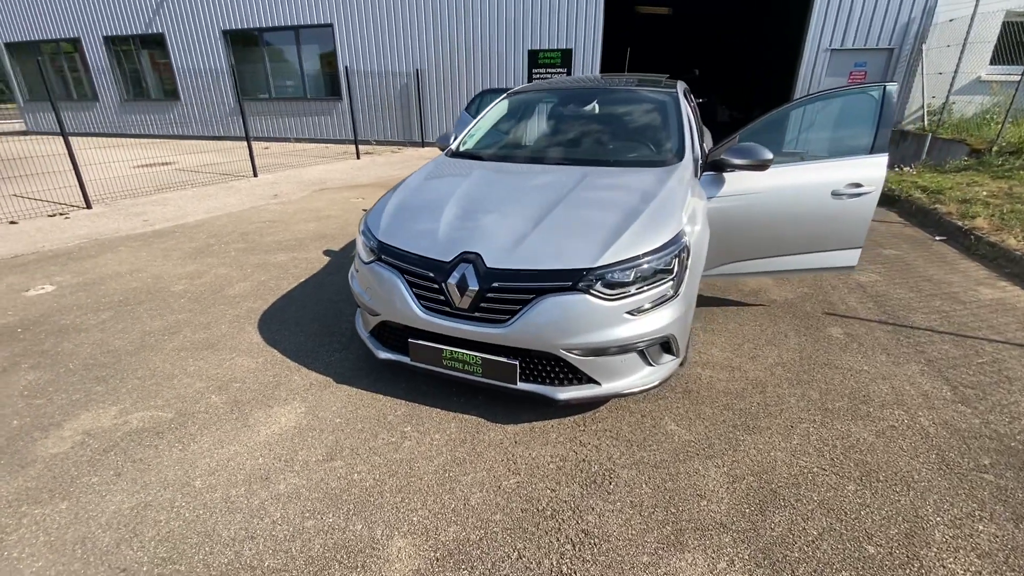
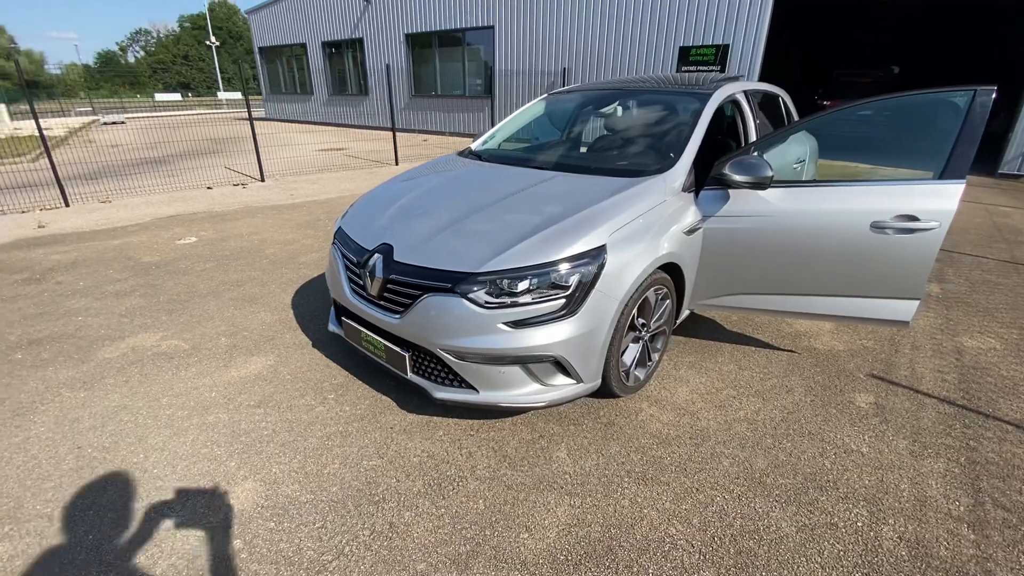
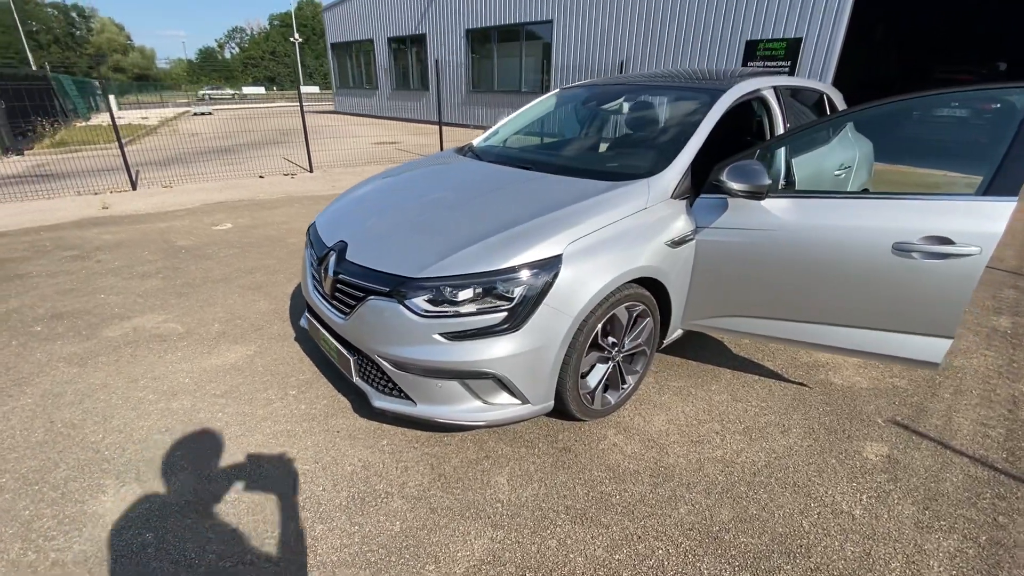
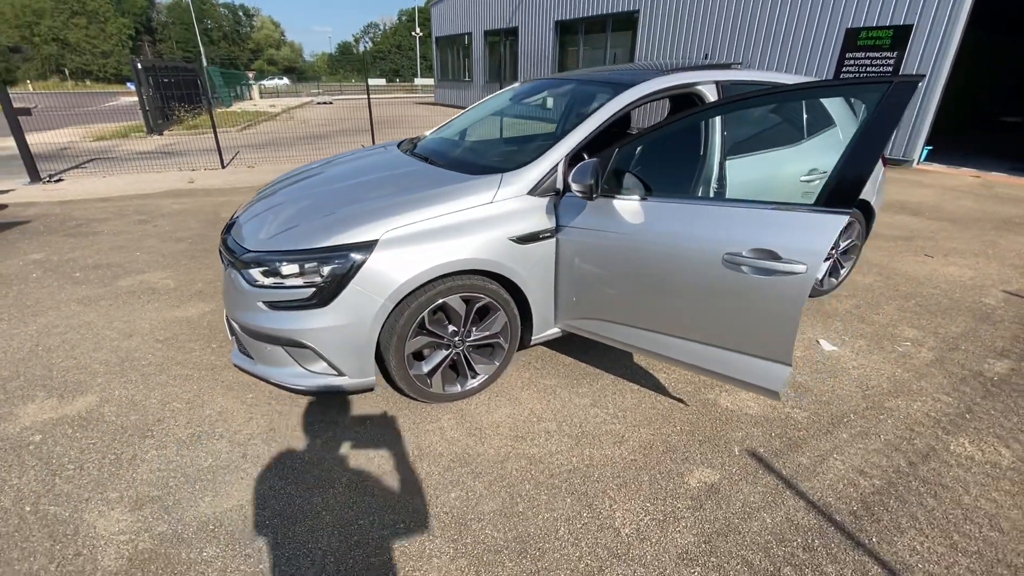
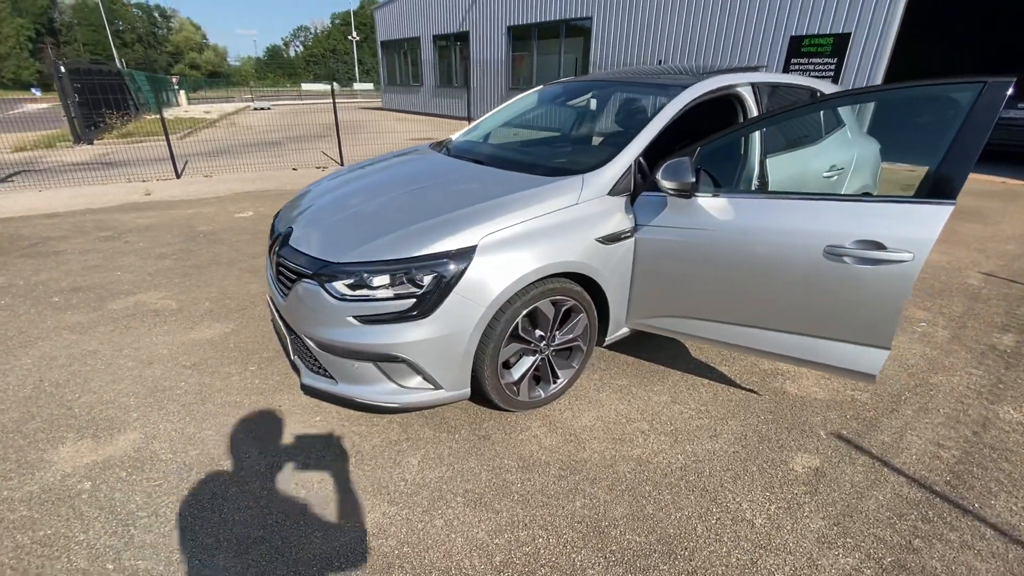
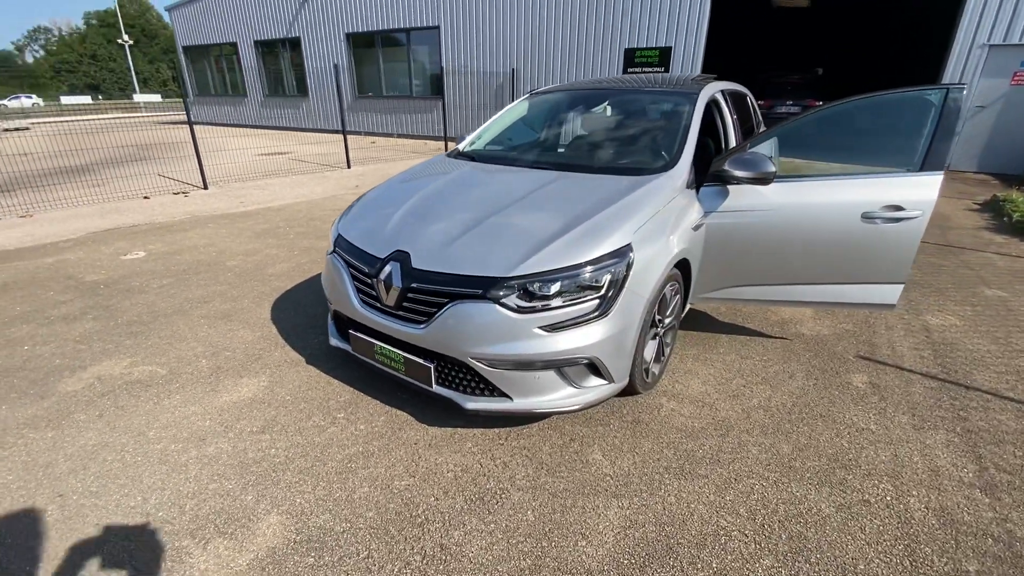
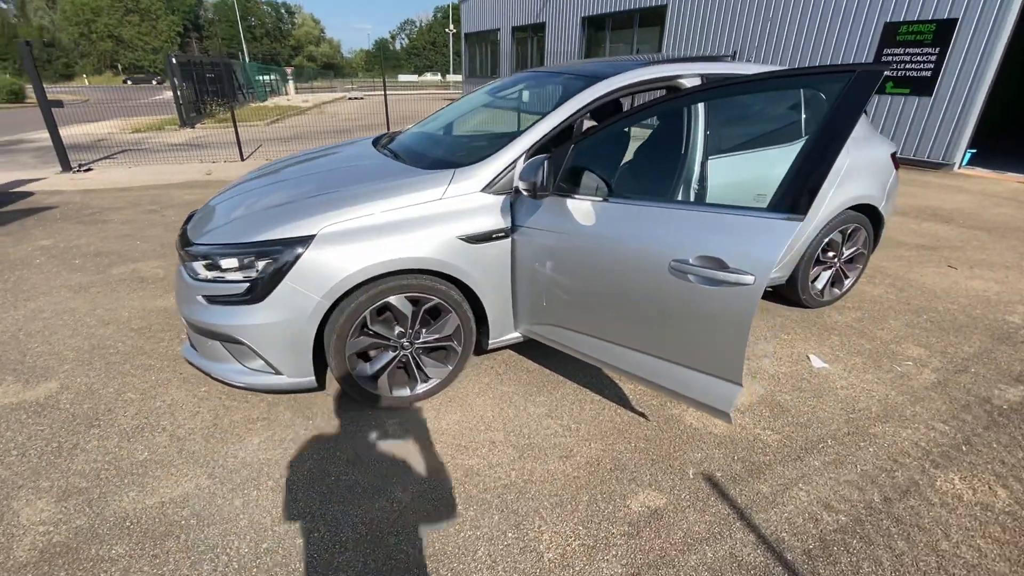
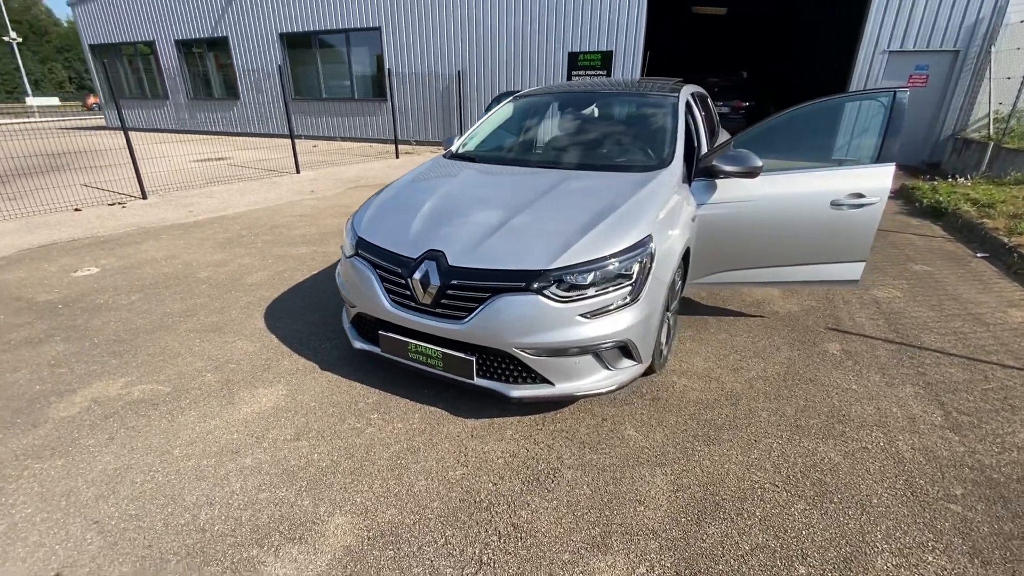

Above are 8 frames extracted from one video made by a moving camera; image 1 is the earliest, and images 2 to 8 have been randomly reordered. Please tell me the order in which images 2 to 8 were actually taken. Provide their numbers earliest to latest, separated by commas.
8, 6, 2, 3, 5, 4, 7
